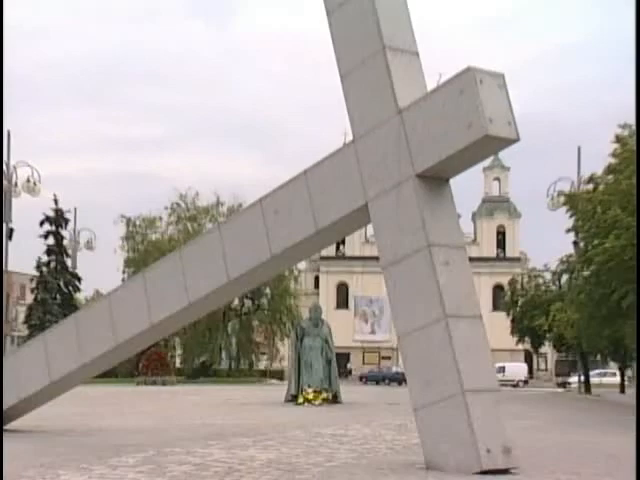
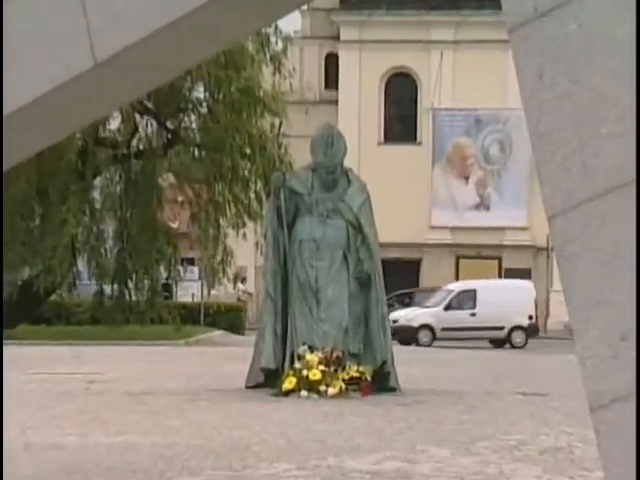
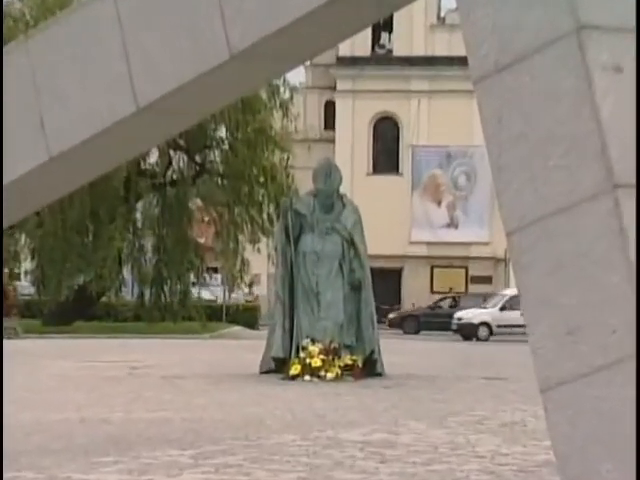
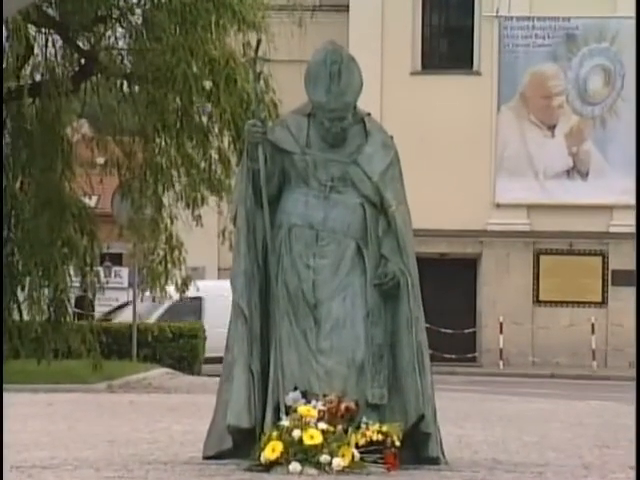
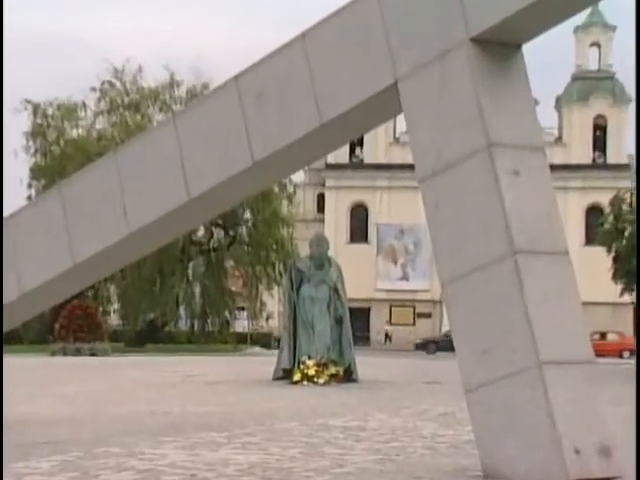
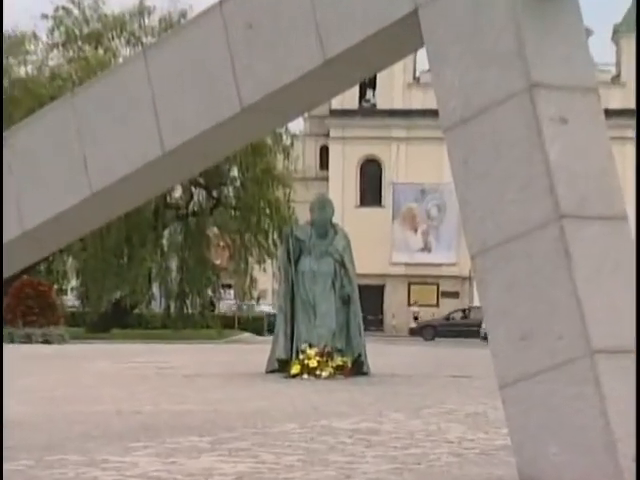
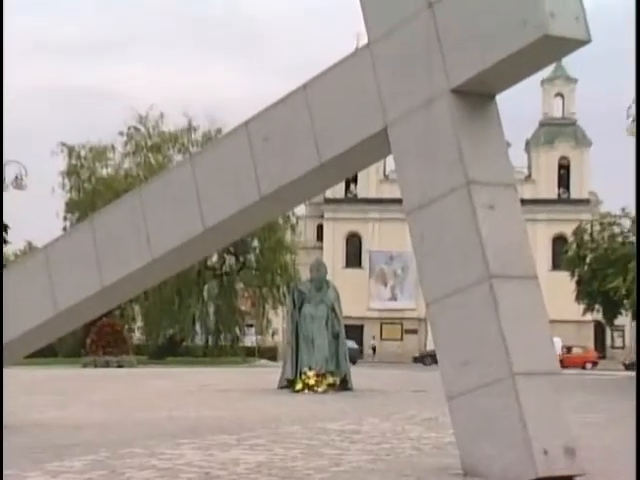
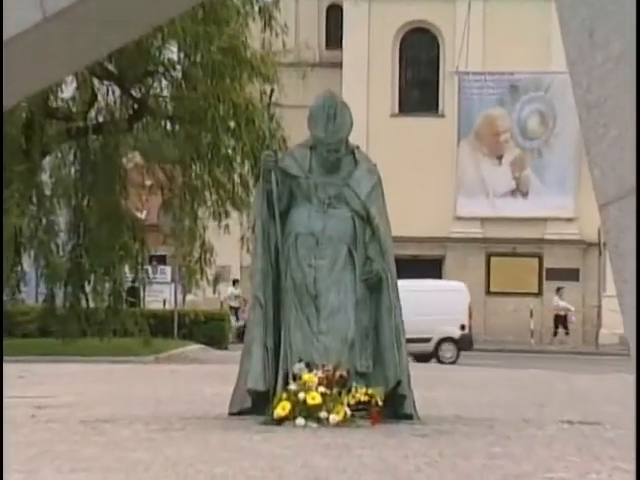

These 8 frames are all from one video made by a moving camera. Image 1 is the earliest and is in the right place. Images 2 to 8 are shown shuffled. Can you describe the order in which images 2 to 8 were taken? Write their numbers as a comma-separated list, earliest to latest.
7, 5, 6, 3, 2, 8, 4
